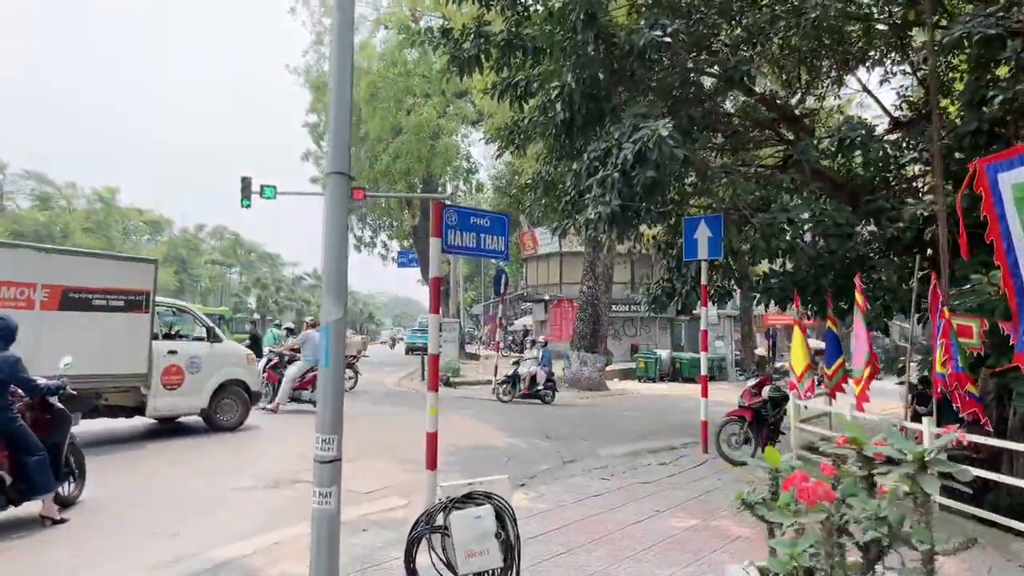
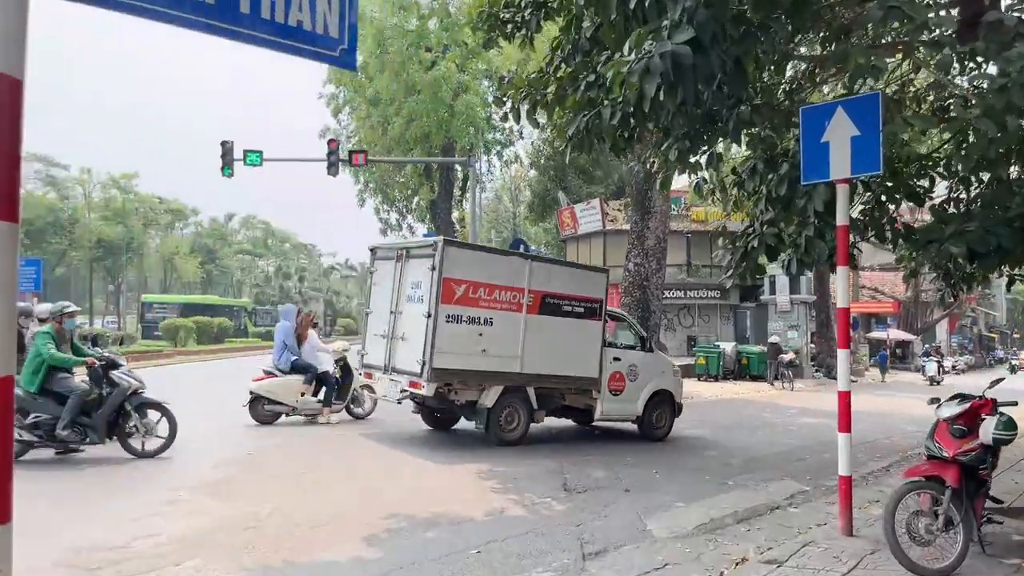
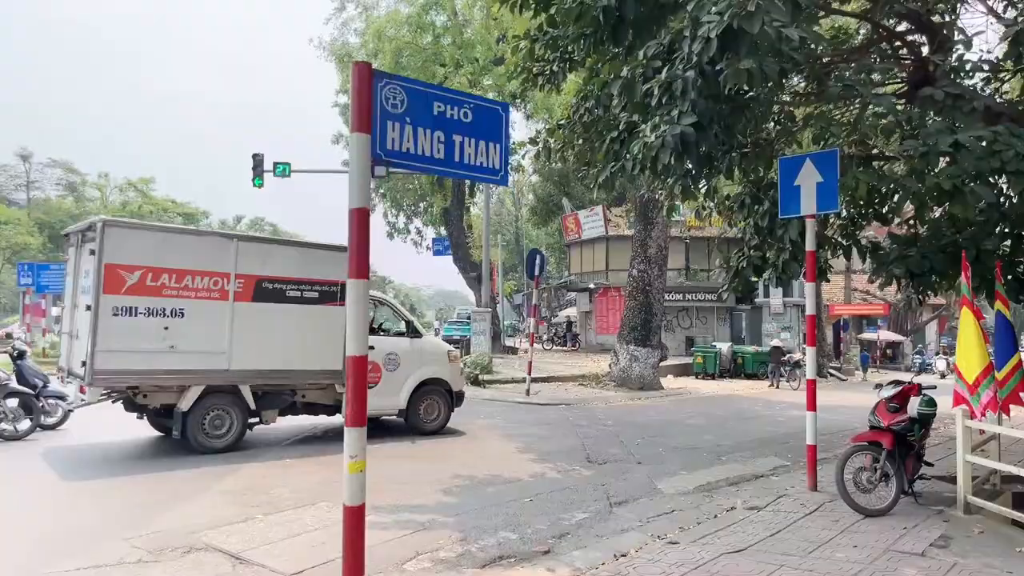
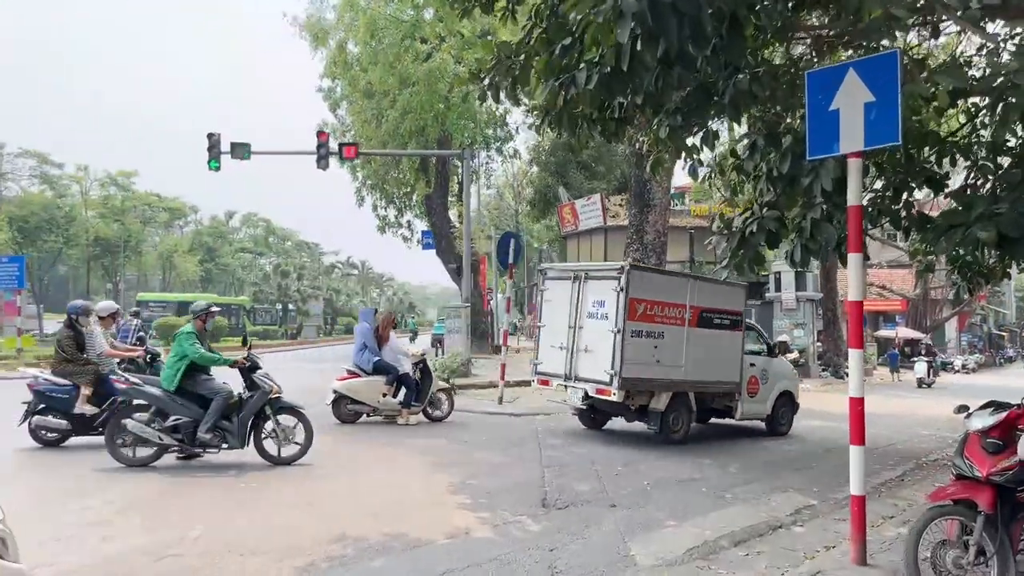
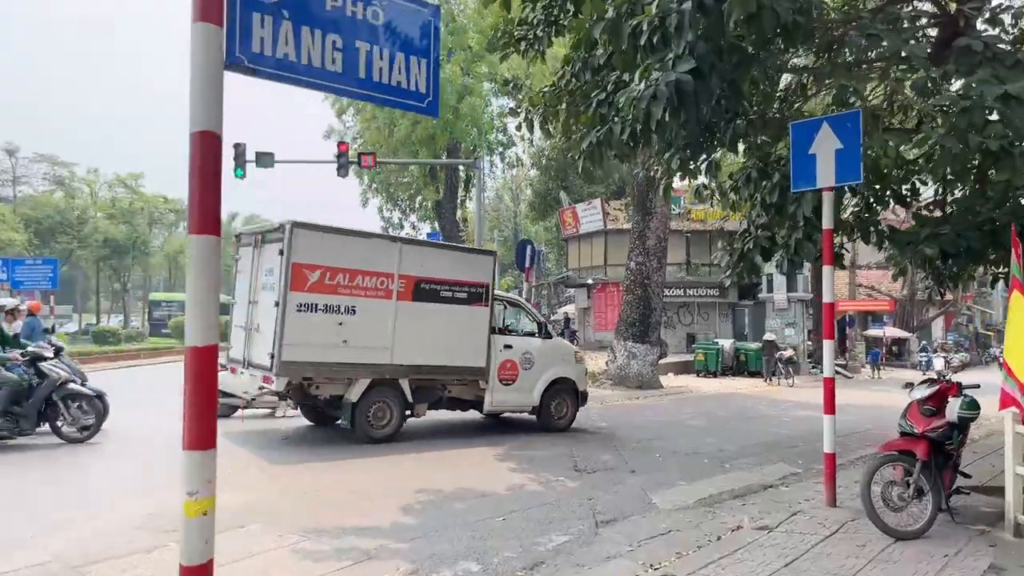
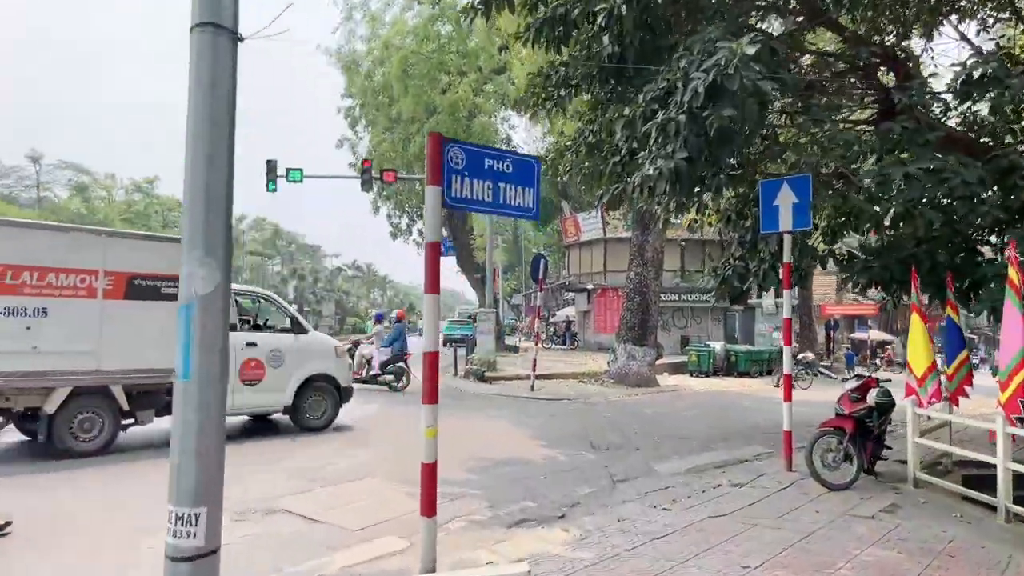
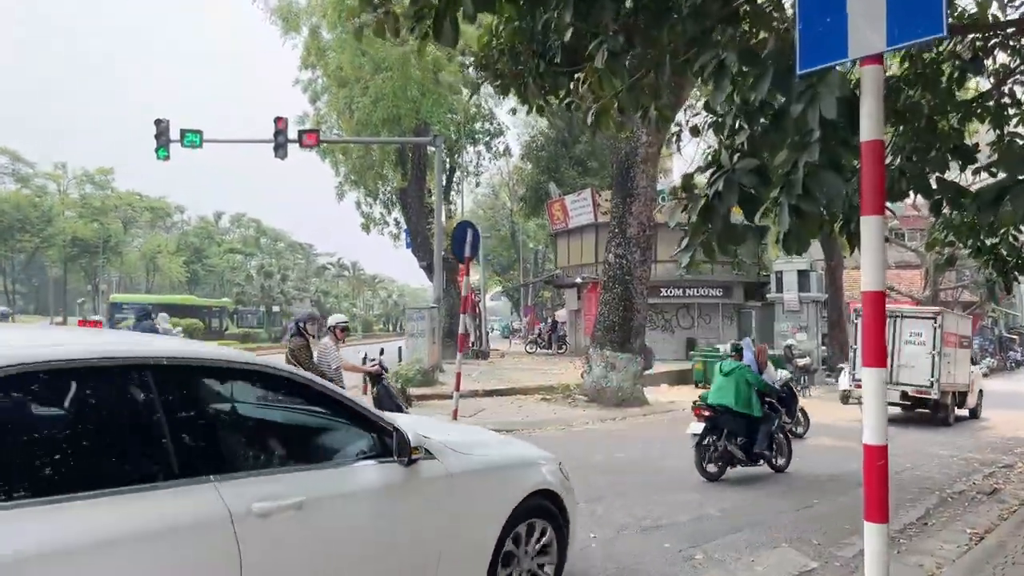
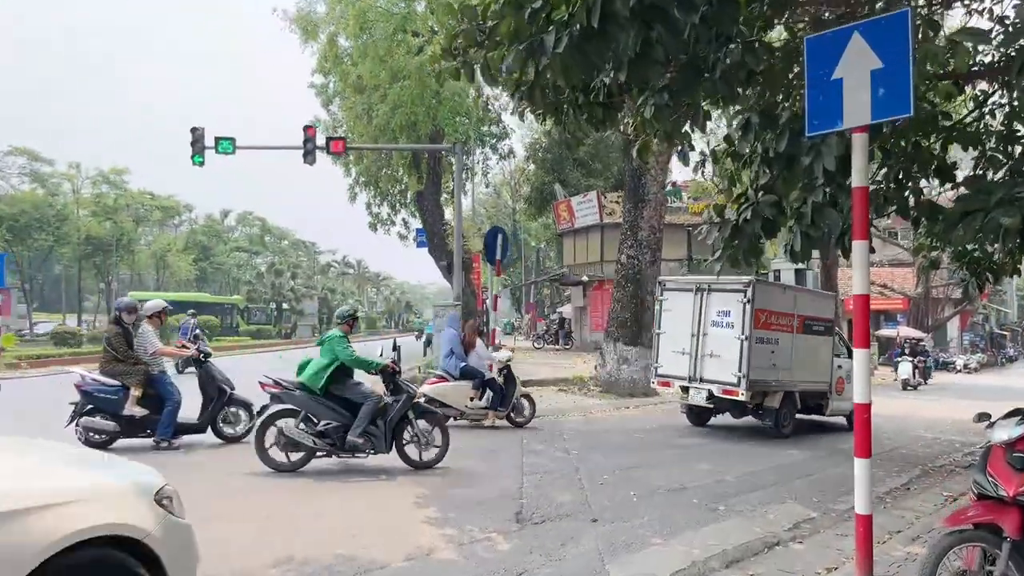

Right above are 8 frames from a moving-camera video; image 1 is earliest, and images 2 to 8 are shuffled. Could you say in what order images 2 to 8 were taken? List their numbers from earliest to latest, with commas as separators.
6, 3, 5, 2, 4, 8, 7
